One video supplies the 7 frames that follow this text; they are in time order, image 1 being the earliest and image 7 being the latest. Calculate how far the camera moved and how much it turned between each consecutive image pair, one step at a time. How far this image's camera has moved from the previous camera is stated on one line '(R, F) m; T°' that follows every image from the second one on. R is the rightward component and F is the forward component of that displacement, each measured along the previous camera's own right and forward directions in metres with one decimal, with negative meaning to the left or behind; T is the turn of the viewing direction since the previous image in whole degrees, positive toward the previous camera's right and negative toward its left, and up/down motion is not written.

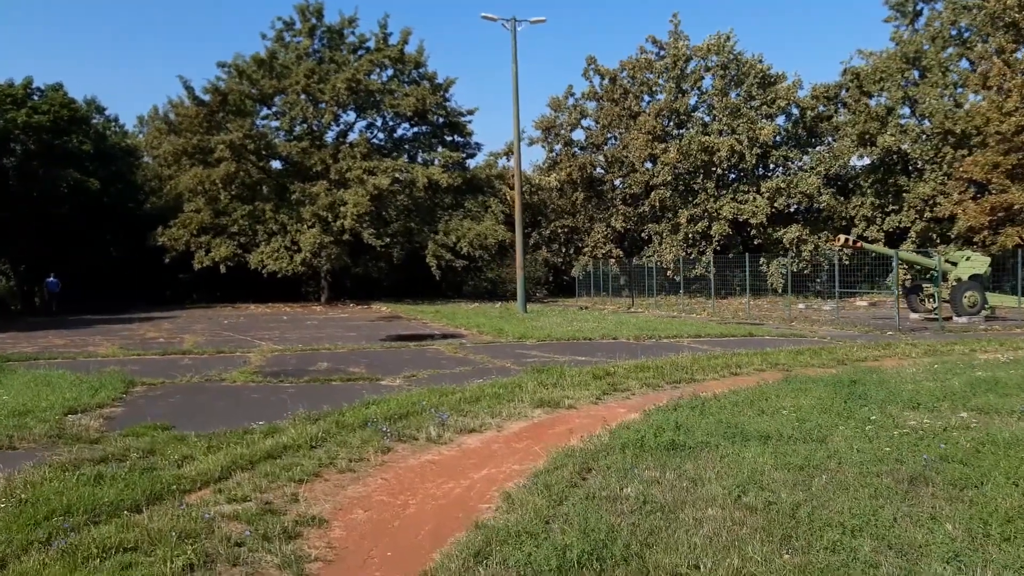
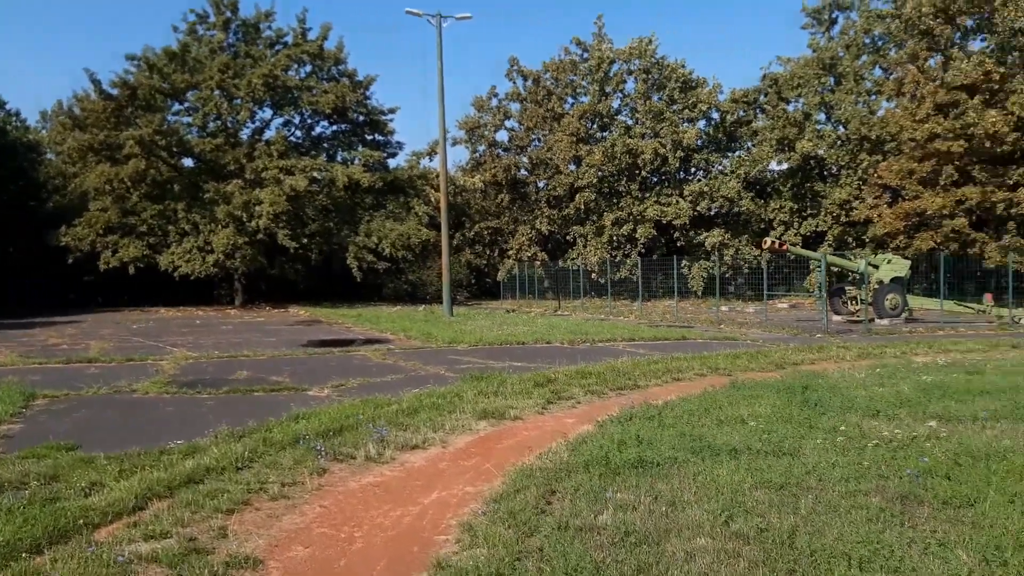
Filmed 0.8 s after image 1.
(-0.2, +0.5) m; +6°
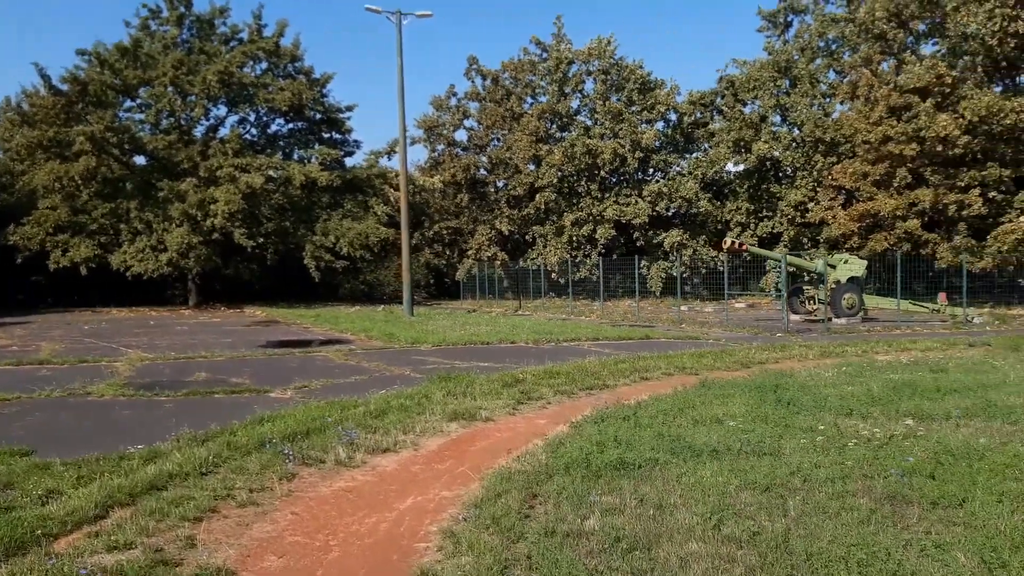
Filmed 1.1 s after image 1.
(-0.1, +0.1) m; +3°
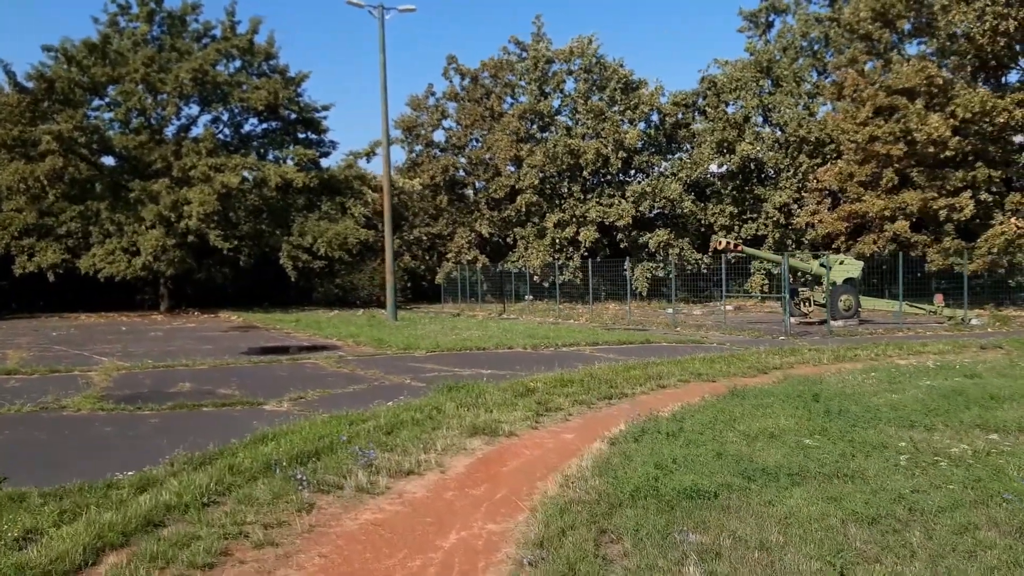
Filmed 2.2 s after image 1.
(-0.4, +0.6) m; +2°
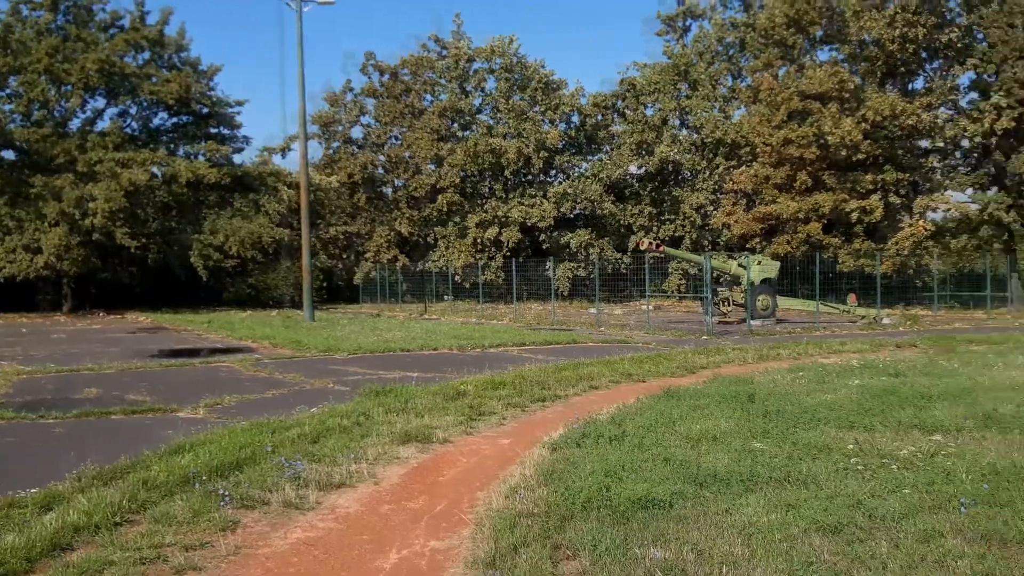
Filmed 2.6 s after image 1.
(-0.1, +0.3) m; +6°
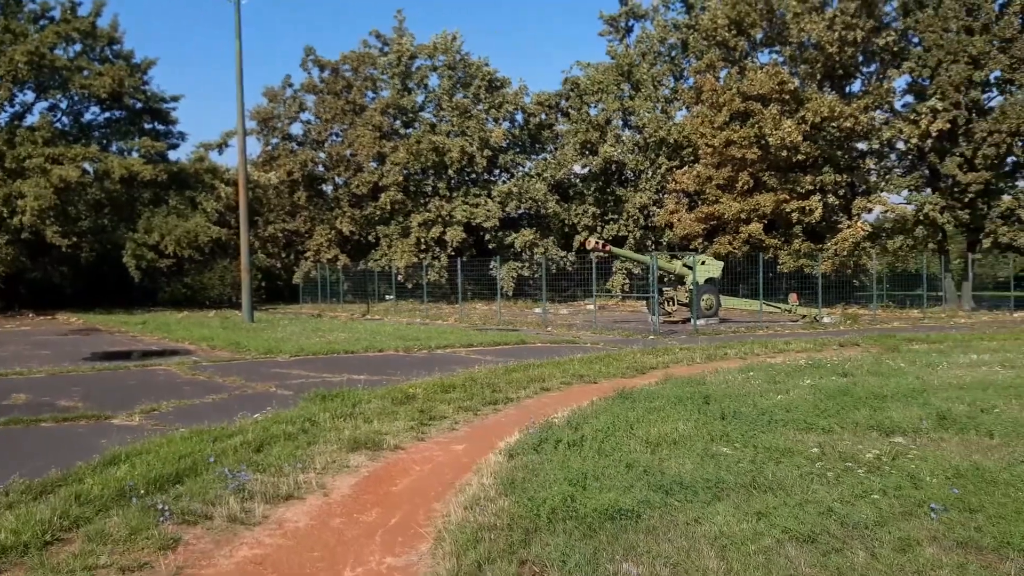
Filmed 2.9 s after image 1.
(-0.1, +0.2) m; +4°
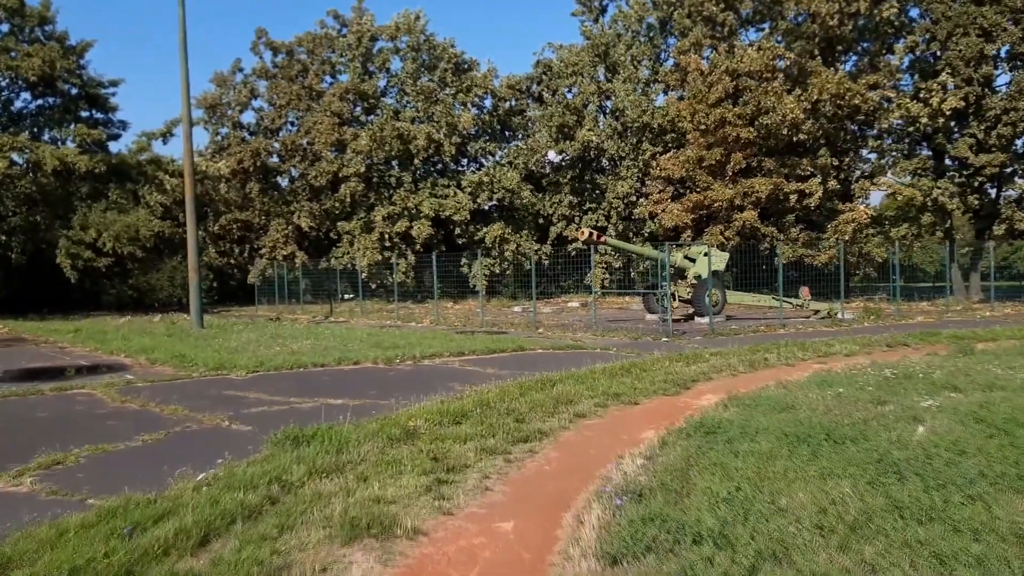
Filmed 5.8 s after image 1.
(-0.6, +2.1) m; +3°
